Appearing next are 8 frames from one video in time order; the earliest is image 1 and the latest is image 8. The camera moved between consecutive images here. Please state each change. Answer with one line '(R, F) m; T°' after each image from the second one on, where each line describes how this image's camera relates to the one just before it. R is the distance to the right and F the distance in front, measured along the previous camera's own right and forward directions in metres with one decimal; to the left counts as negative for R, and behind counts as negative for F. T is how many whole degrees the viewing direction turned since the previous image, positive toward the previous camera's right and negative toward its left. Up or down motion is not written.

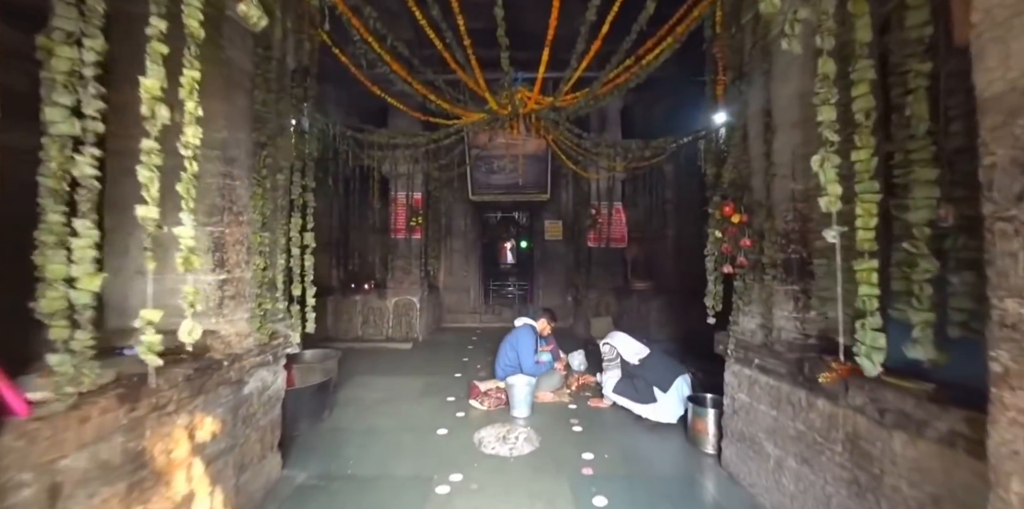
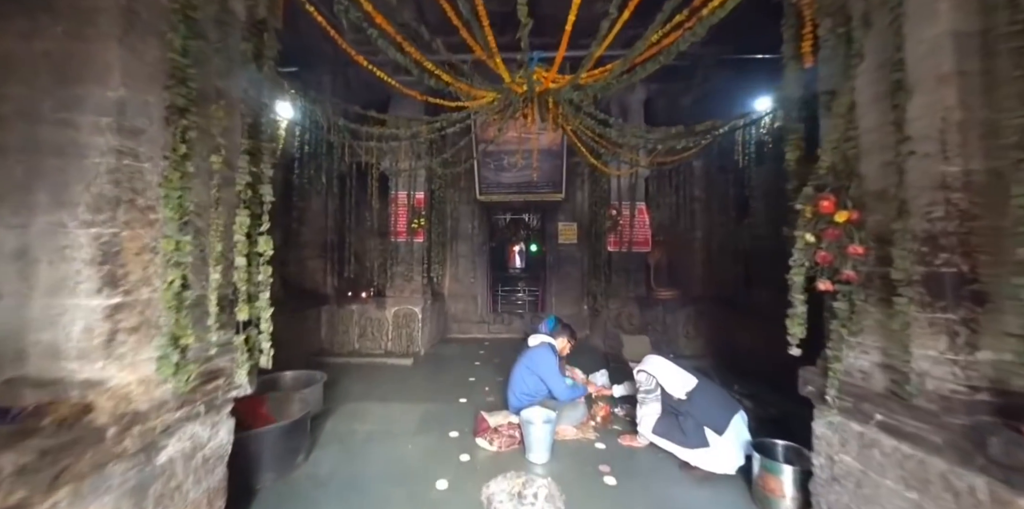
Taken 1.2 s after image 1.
(-0.1, +0.7) m; -1°
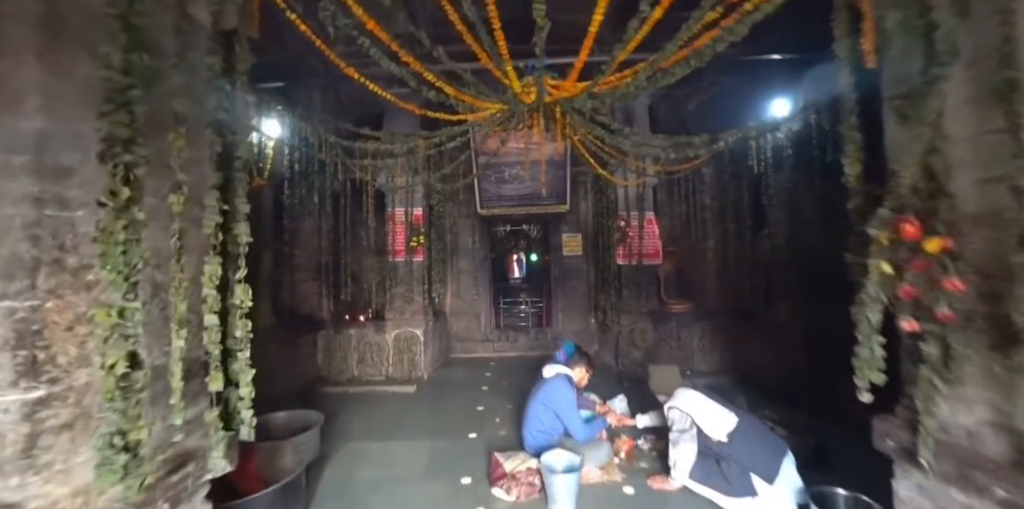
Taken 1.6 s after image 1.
(-0.1, +0.3) m; 0°
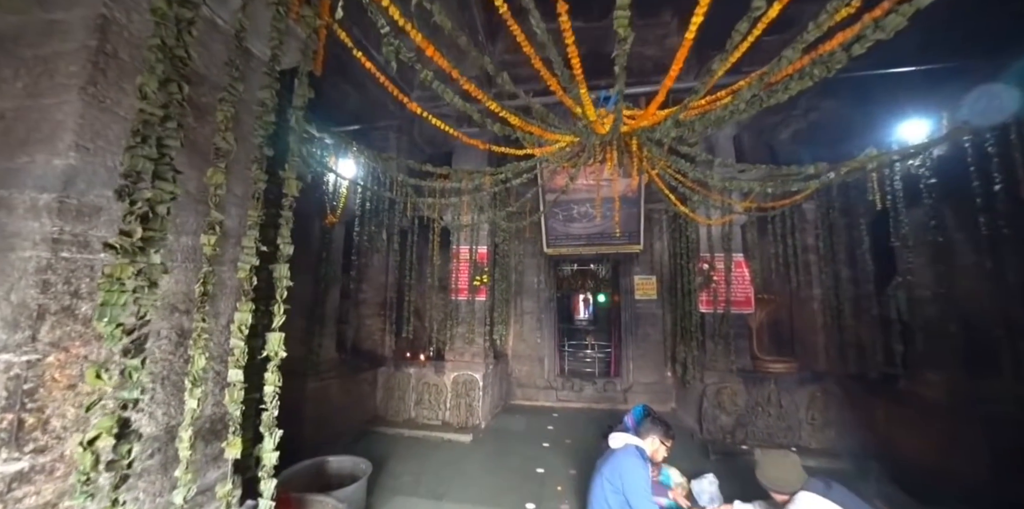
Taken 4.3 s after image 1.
(0.0, +0.3) m; -9°
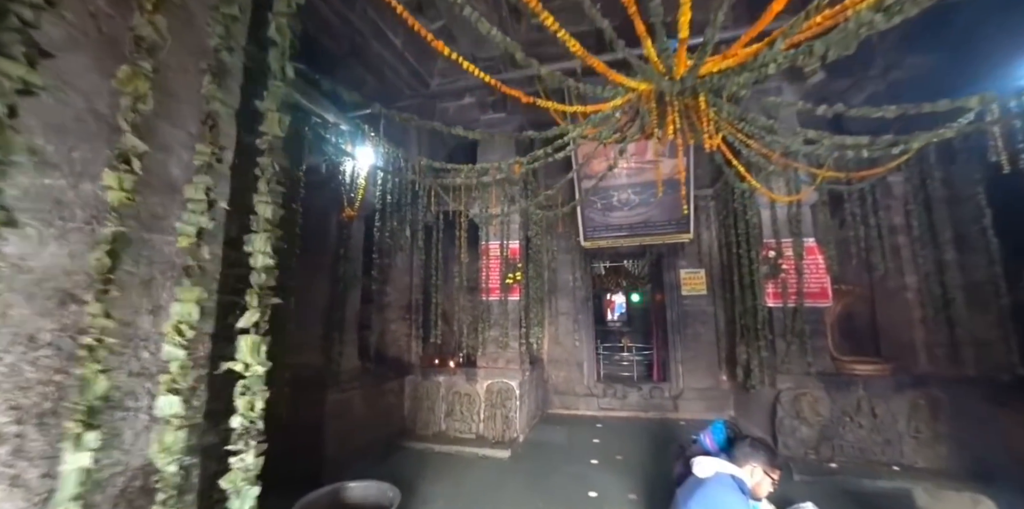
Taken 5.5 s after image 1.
(-0.2, +0.6) m; -3°
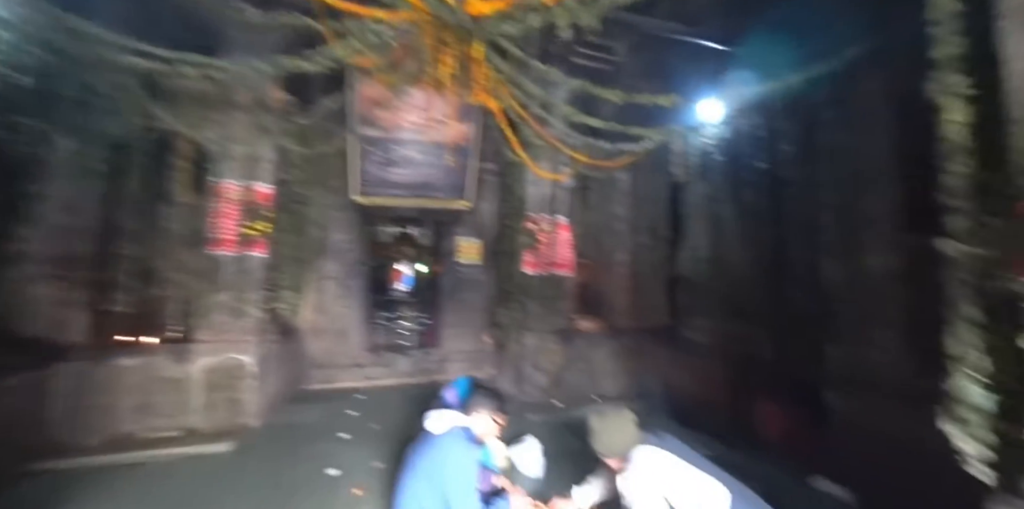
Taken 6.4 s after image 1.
(+0.3, +0.3) m; +29°
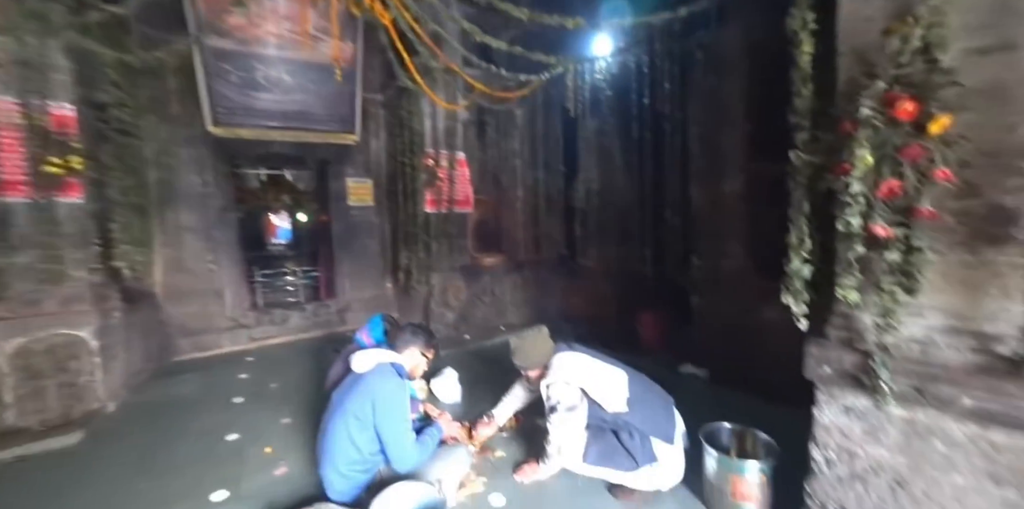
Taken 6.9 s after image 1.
(-0.2, 0.0) m; +16°
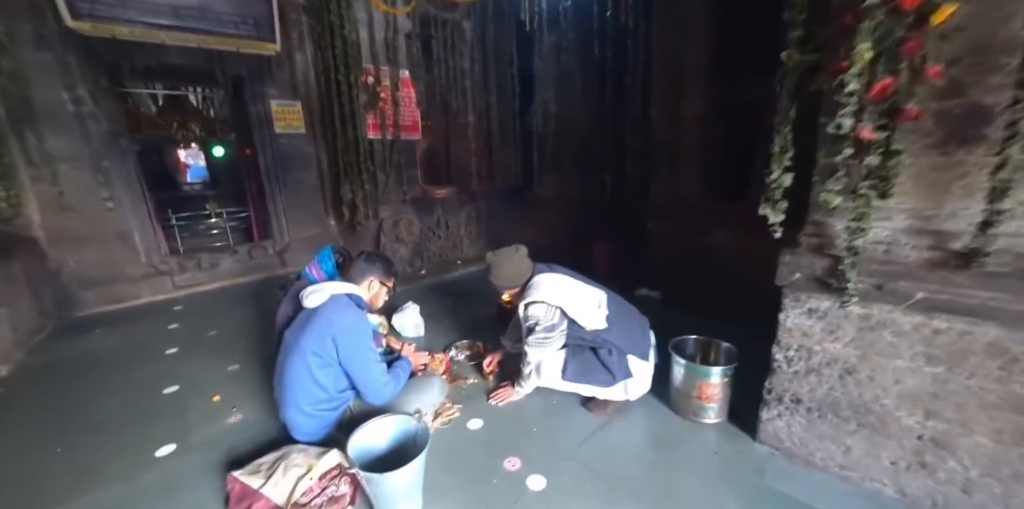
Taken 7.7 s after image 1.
(-0.2, +0.2) m; +8°
